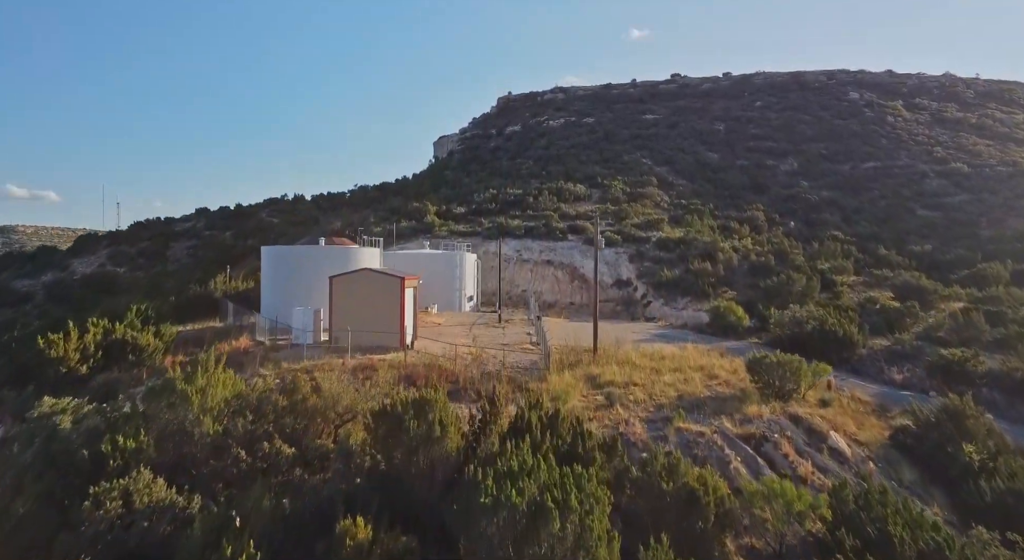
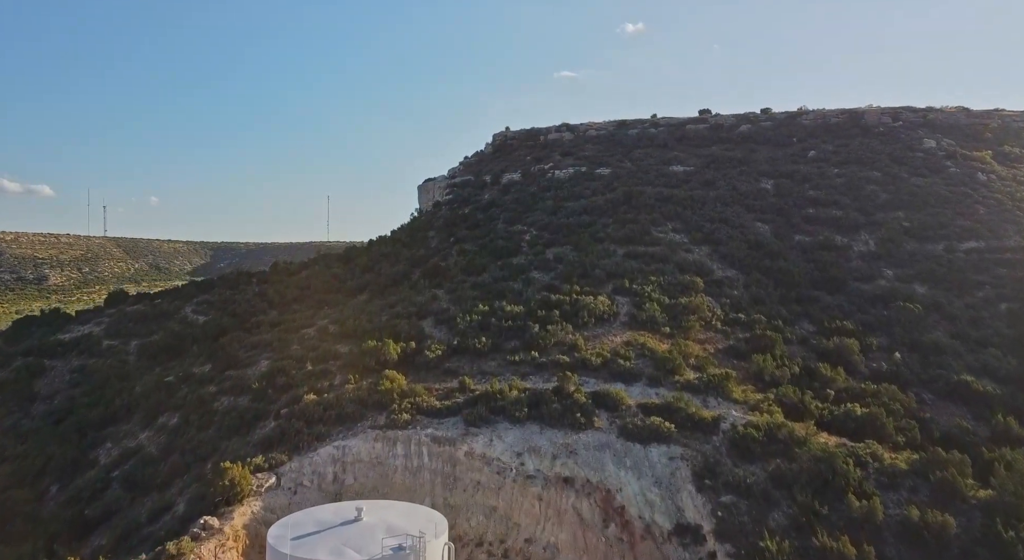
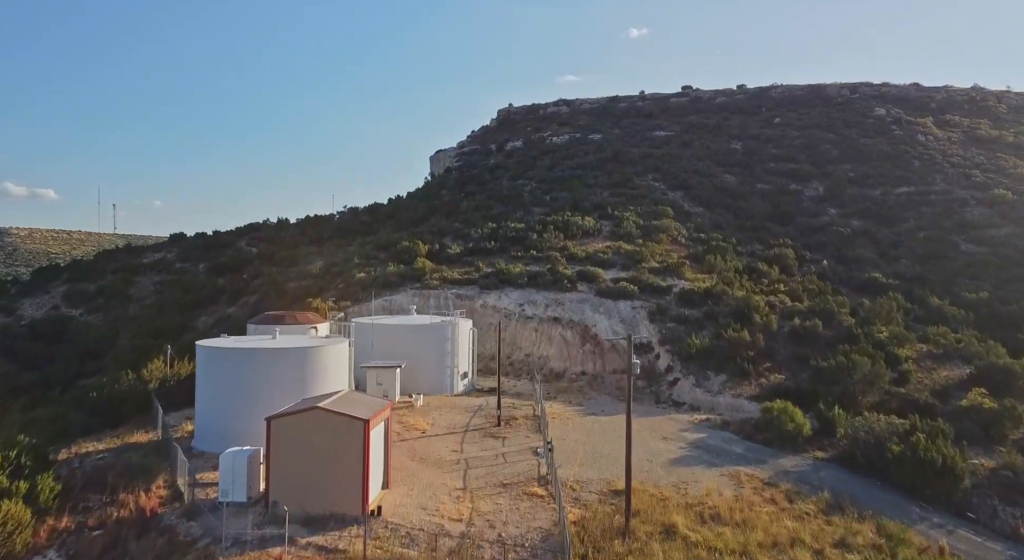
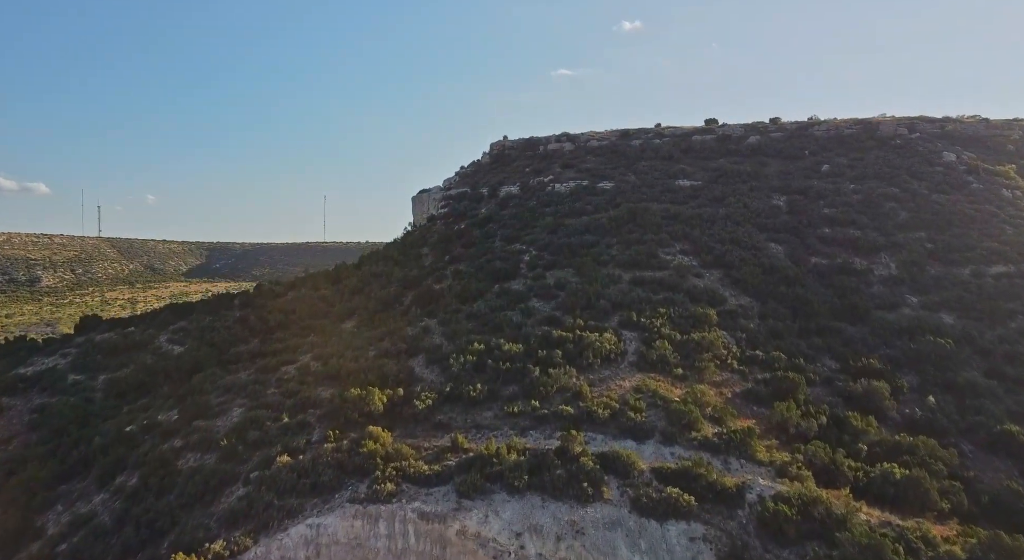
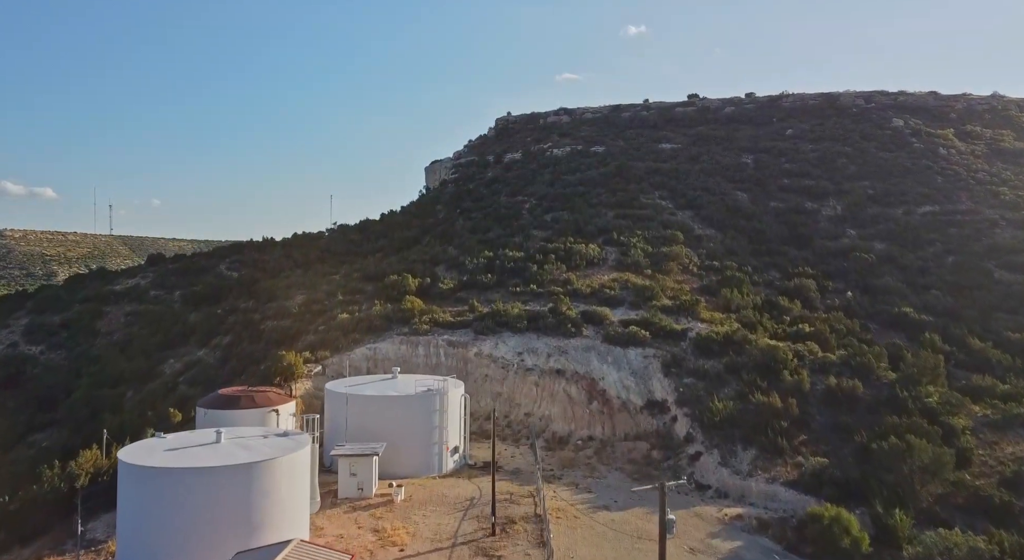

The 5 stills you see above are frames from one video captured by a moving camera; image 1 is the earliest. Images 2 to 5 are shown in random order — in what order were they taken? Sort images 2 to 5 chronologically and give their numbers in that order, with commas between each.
3, 5, 2, 4
